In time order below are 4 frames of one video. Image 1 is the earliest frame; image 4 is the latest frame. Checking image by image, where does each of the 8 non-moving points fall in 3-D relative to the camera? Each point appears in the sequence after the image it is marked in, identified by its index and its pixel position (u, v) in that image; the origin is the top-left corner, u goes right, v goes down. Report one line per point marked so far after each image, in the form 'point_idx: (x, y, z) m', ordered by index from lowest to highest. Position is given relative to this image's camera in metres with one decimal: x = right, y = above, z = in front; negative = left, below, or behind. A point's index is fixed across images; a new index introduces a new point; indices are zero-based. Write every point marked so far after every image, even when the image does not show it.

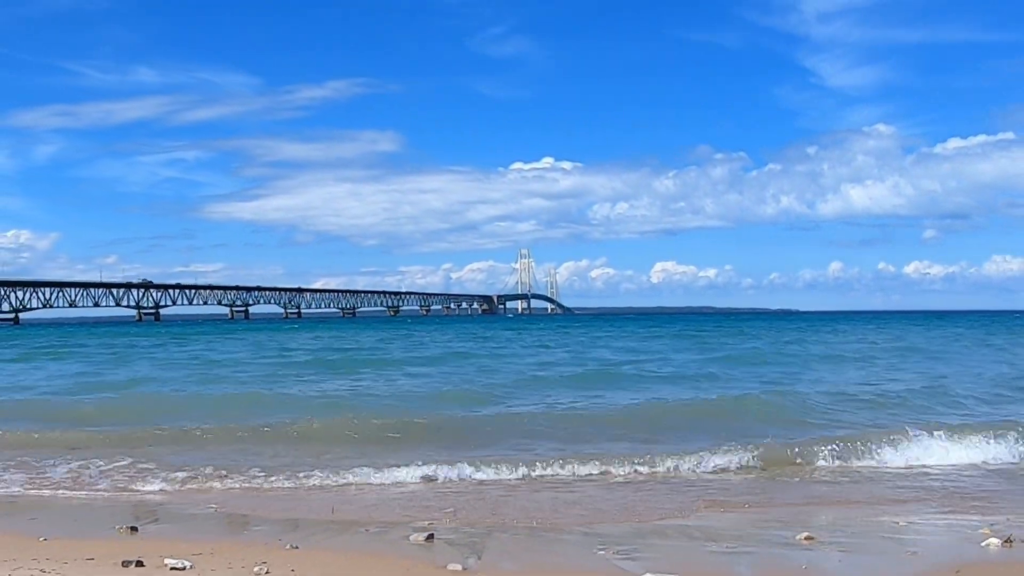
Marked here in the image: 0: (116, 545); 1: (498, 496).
0: (-4.4, -2.9, +8.7) m
1: (-0.1, -2.5, +10.0) m
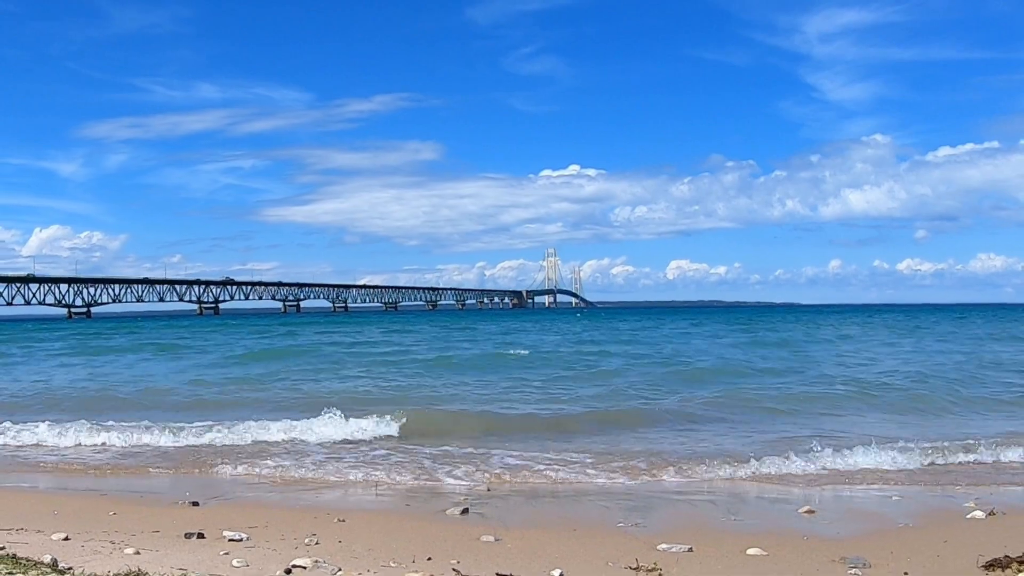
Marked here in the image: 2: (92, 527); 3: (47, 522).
0: (-4.1, -2.8, +9.6) m
1: (+0.3, -2.5, +10.7) m
2: (-5.1, -2.9, +9.5) m
3: (-5.8, -2.9, +9.7) m
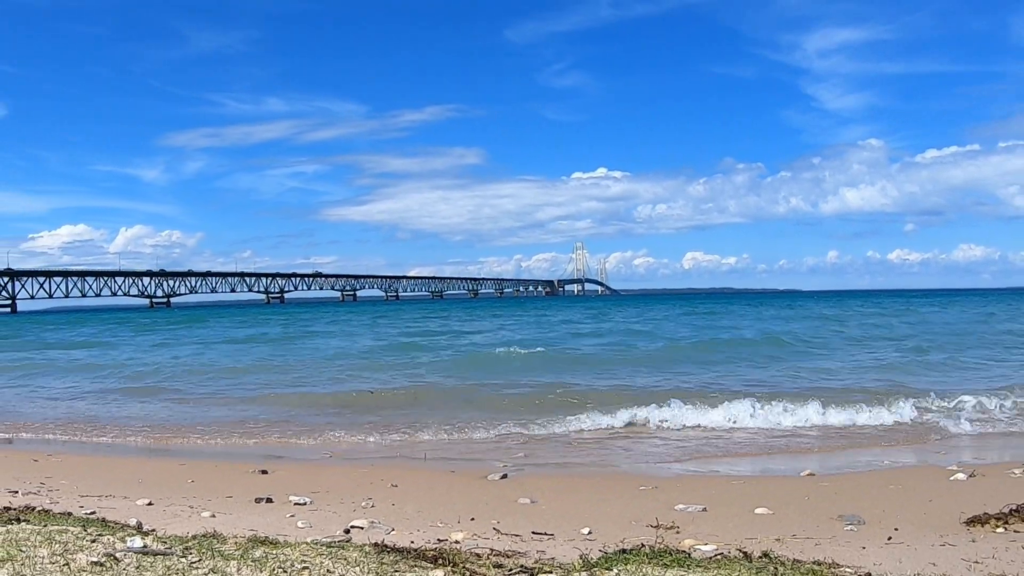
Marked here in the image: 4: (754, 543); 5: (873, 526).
0: (-3.6, -2.7, +10.7) m
1: (+0.8, -2.4, +11.7) m
2: (-4.7, -2.8, +10.7) m
3: (-5.3, -2.8, +10.9) m
4: (+2.3, -2.4, +7.3) m
5: (+3.4, -2.2, +7.3) m
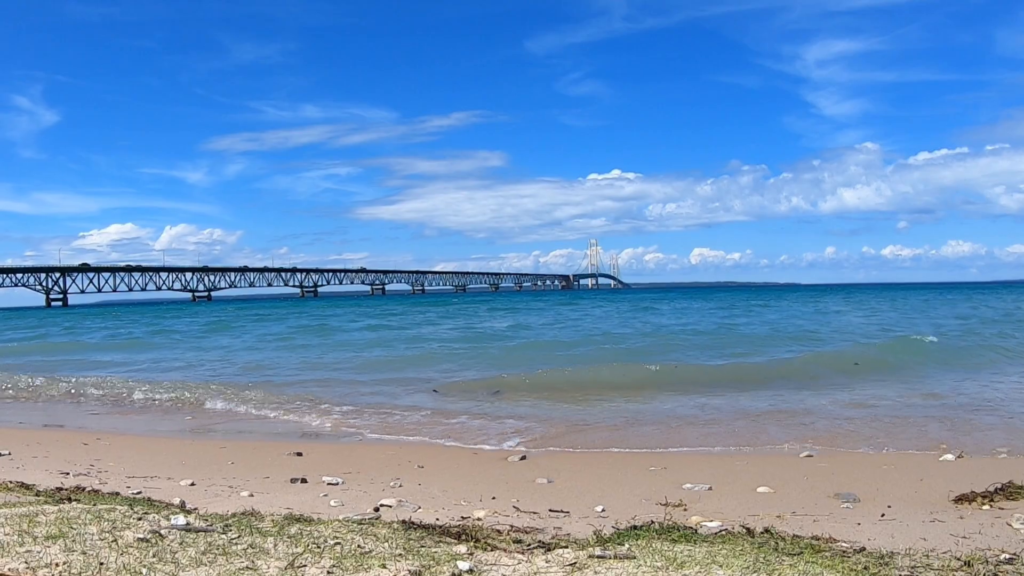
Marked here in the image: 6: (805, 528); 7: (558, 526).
0: (-3.4, -2.6, +11.5) m
1: (+1.1, -2.3, +12.3) m
2: (-4.4, -2.7, +11.5) m
3: (-5.0, -2.7, +11.7) m
4: (+2.5, -2.3, +7.9) m
5: (+3.6, -2.2, +7.9) m
6: (+2.8, -2.3, +7.6) m
7: (+0.5, -2.5, +8.3) m
